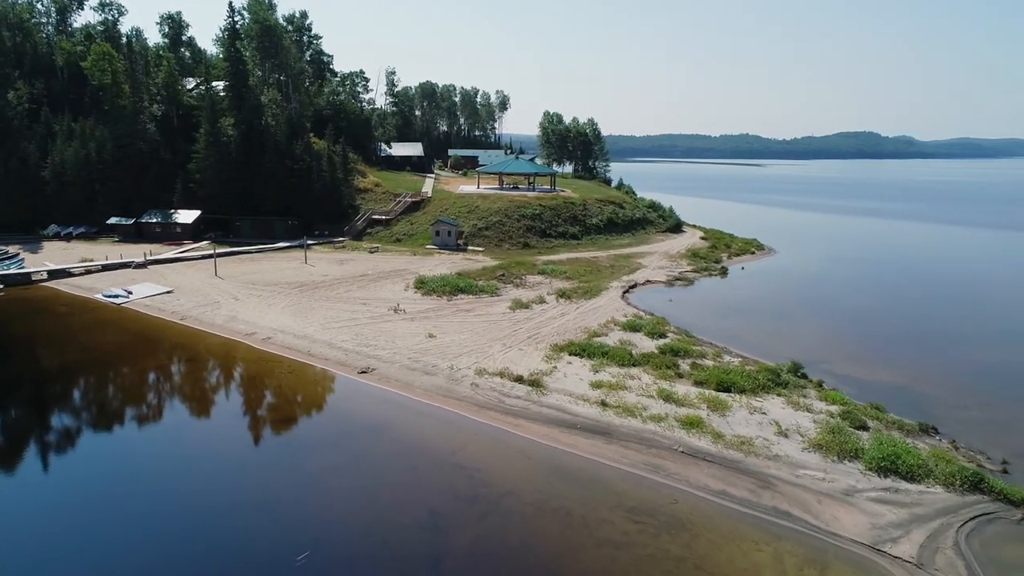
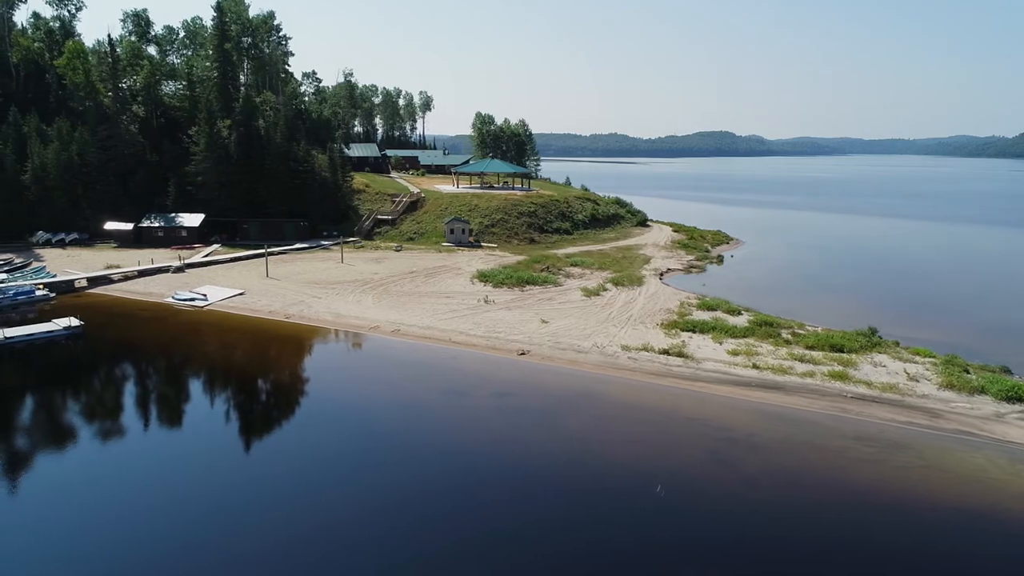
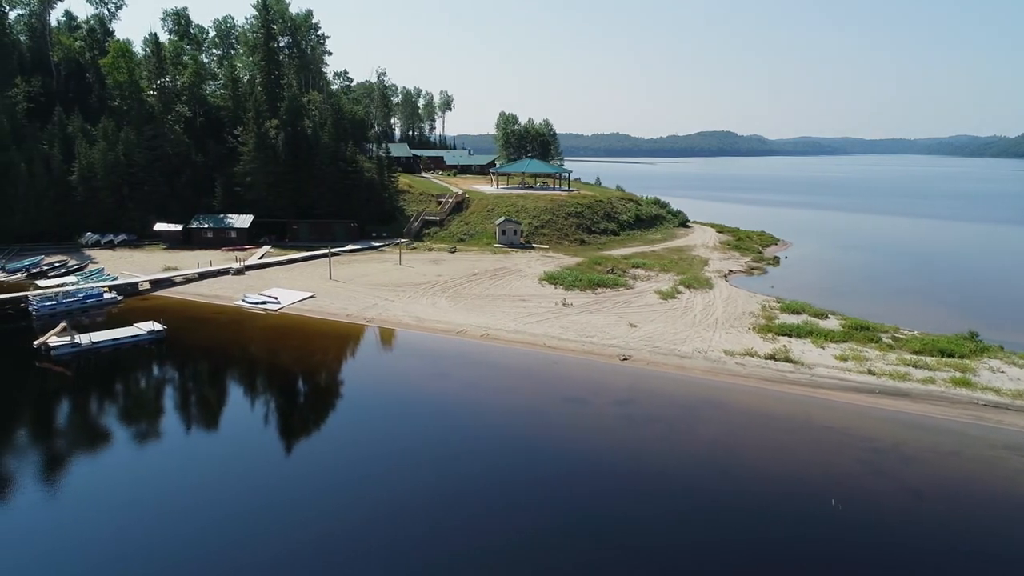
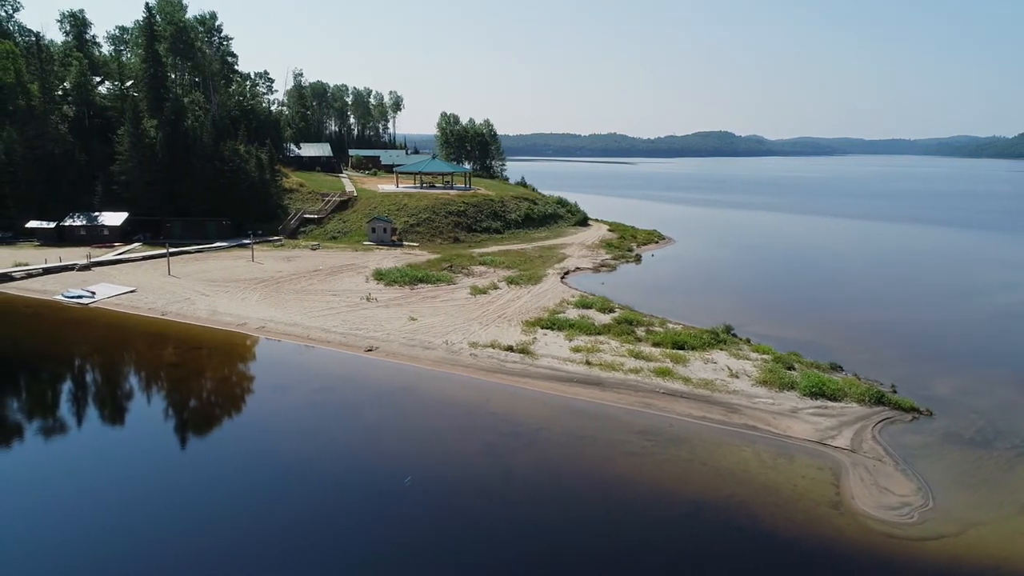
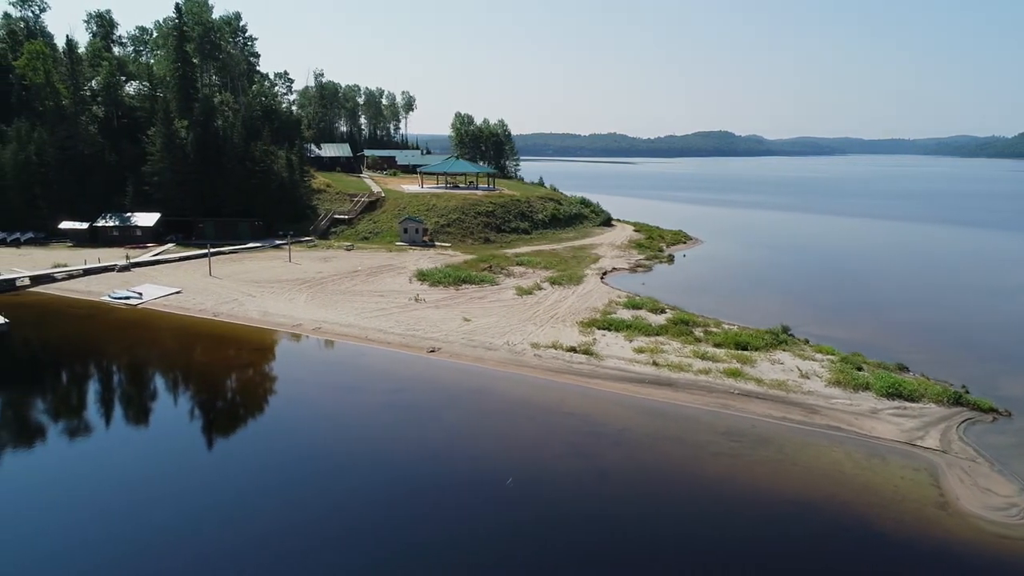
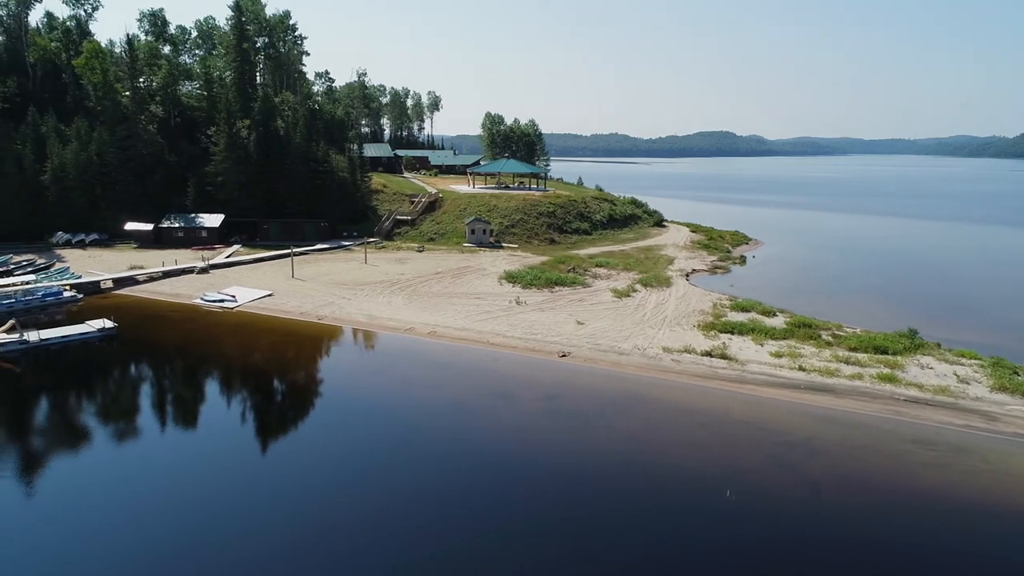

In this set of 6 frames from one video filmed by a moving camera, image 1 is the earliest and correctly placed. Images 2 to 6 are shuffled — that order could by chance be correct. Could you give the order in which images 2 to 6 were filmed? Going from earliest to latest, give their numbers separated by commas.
4, 5, 2, 6, 3
